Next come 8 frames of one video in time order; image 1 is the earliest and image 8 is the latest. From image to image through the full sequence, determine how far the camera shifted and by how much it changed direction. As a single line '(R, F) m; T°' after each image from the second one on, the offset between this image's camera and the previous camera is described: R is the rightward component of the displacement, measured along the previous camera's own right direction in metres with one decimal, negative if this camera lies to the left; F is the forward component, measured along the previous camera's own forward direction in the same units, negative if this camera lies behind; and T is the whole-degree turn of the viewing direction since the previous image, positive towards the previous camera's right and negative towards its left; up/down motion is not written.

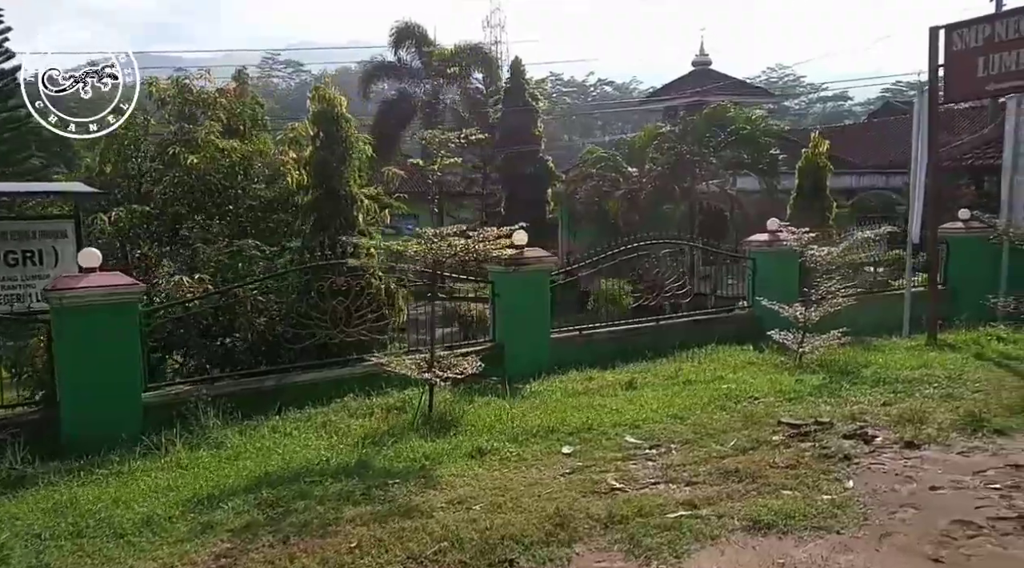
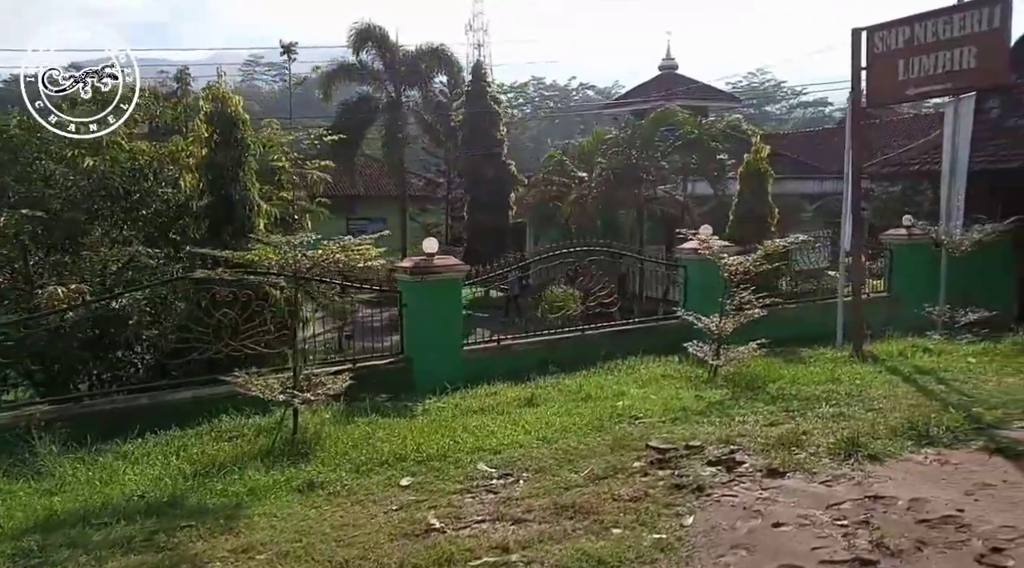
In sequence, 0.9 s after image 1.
(+0.7, +0.3) m; +1°
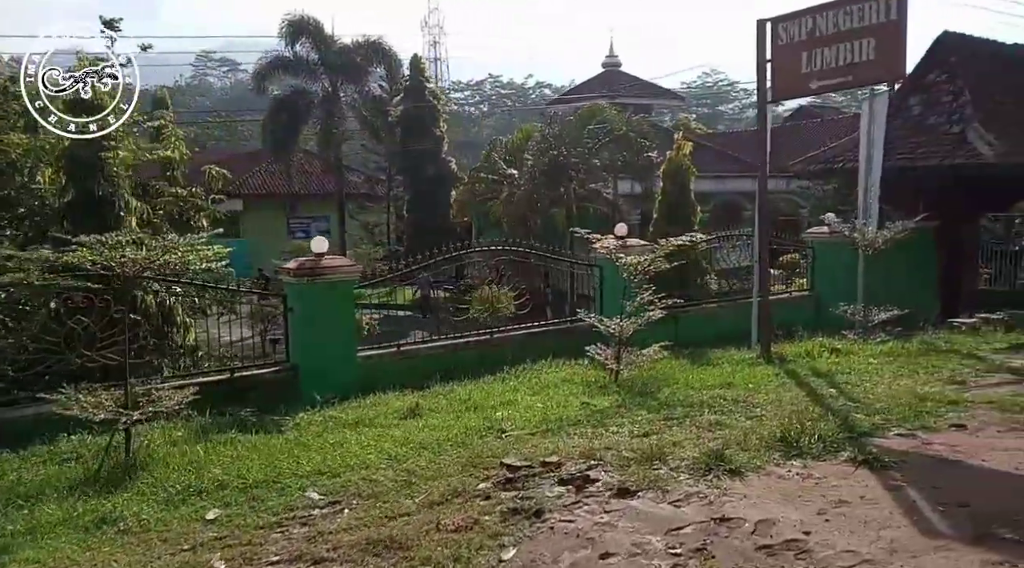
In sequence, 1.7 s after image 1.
(+0.6, +0.3) m; +3°
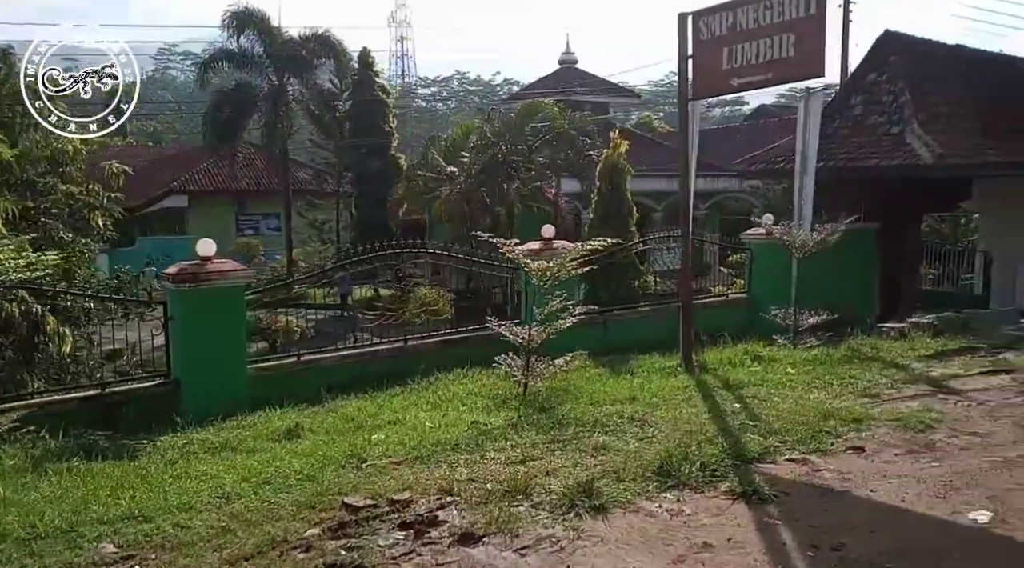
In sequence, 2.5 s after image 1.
(+0.5, +0.4) m; +2°
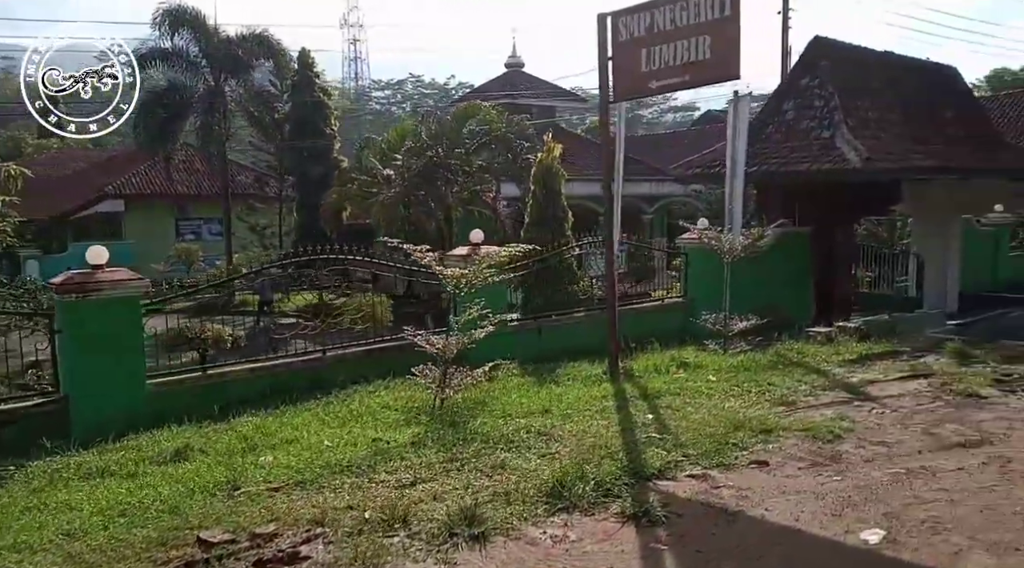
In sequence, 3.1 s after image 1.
(+0.3, +0.2) m; +3°
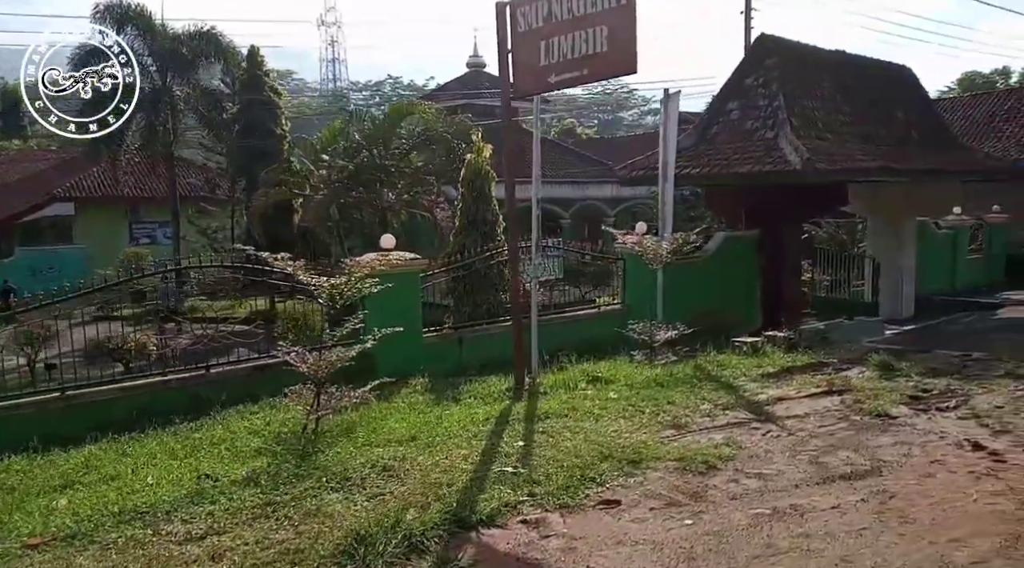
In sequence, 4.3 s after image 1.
(+0.8, +0.5) m; +1°
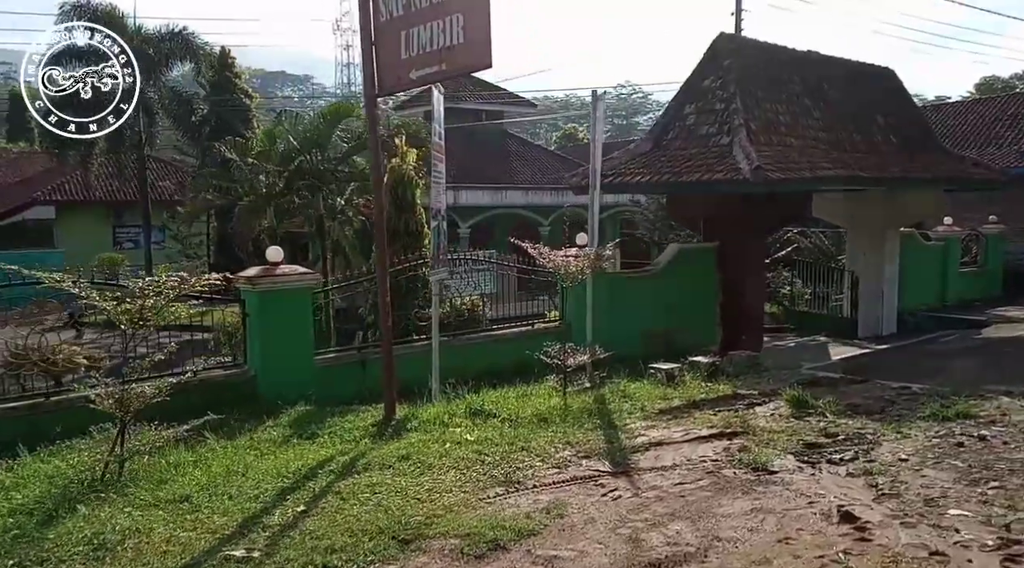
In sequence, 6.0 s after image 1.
(+1.2, +0.8) m; -1°
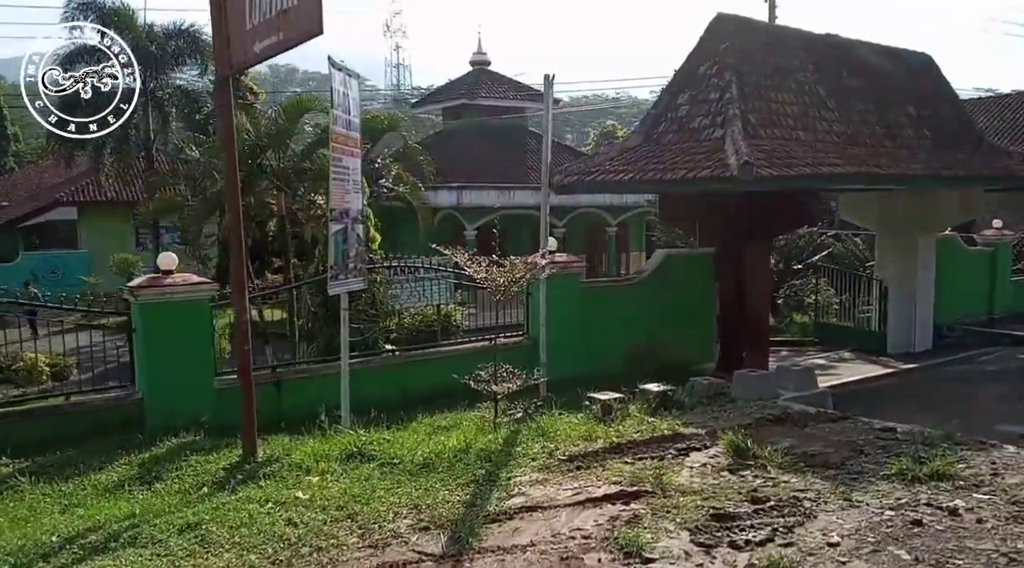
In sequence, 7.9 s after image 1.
(+1.2, +1.1) m; -4°
